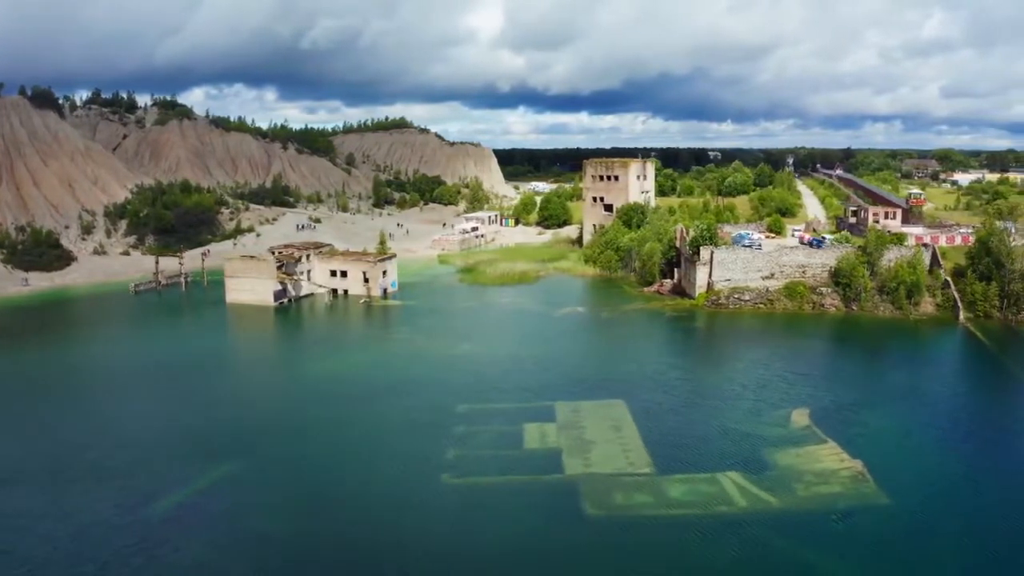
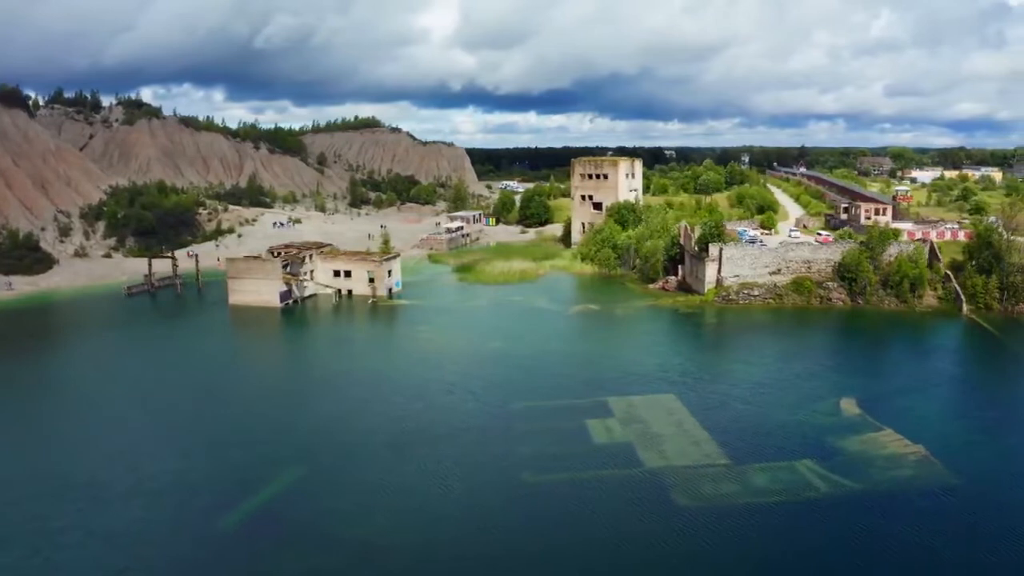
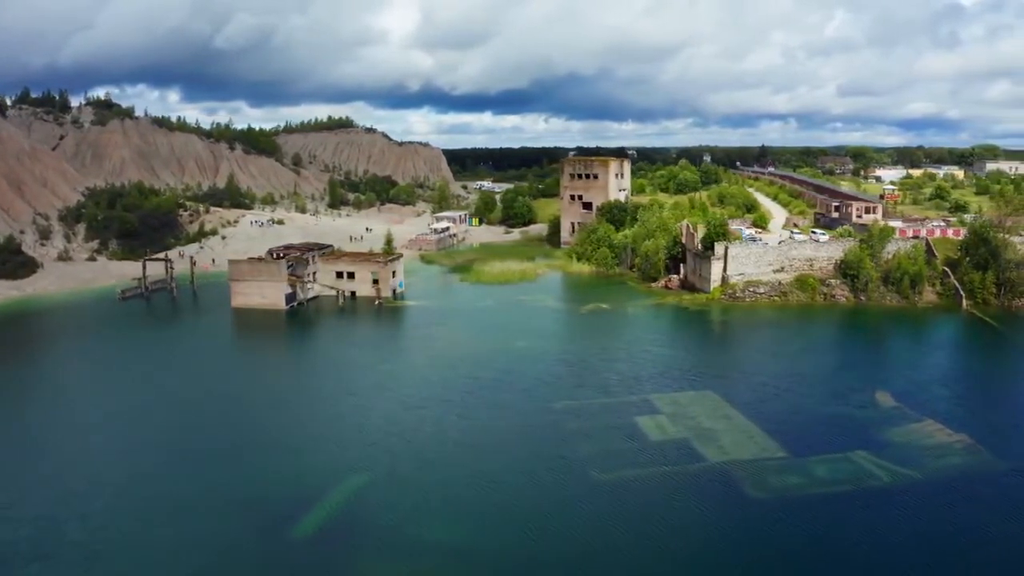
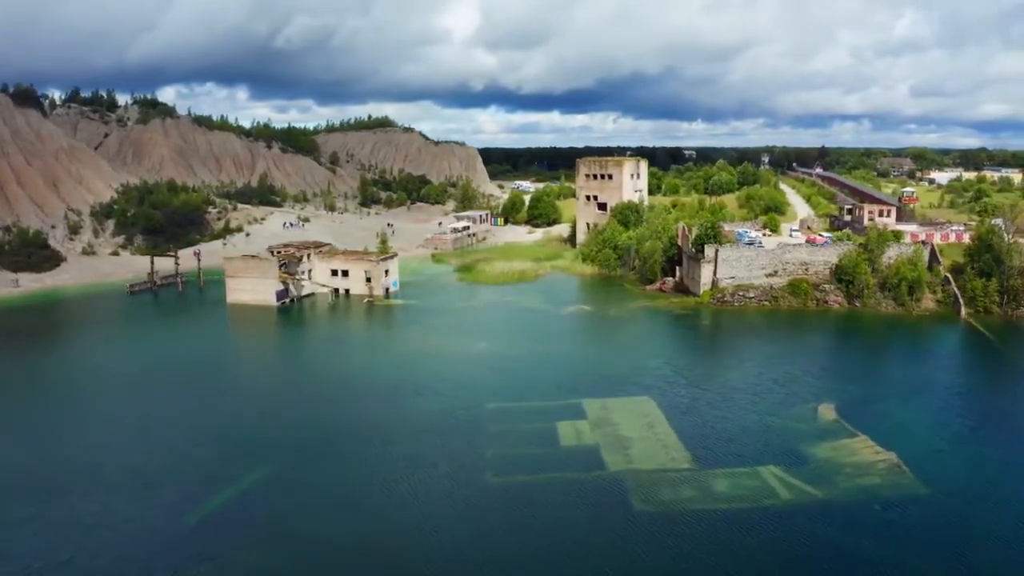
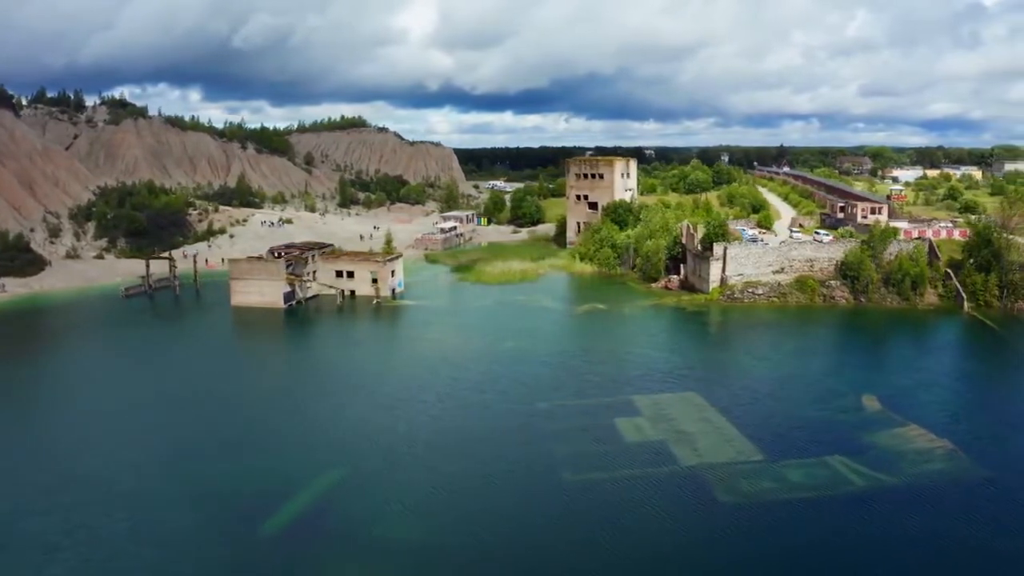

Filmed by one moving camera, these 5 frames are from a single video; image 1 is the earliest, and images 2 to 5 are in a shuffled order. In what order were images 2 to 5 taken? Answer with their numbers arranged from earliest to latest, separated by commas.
4, 2, 5, 3
